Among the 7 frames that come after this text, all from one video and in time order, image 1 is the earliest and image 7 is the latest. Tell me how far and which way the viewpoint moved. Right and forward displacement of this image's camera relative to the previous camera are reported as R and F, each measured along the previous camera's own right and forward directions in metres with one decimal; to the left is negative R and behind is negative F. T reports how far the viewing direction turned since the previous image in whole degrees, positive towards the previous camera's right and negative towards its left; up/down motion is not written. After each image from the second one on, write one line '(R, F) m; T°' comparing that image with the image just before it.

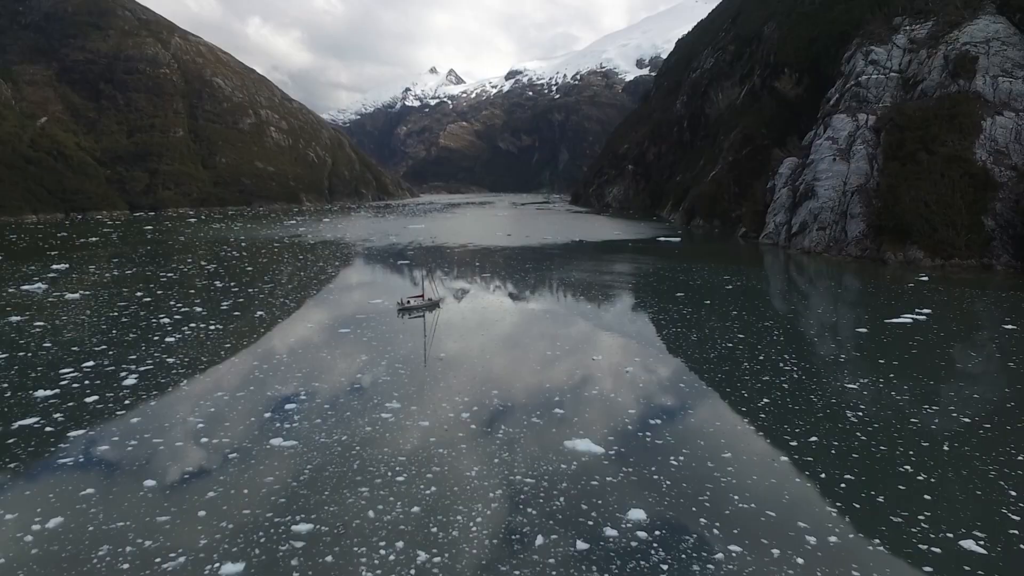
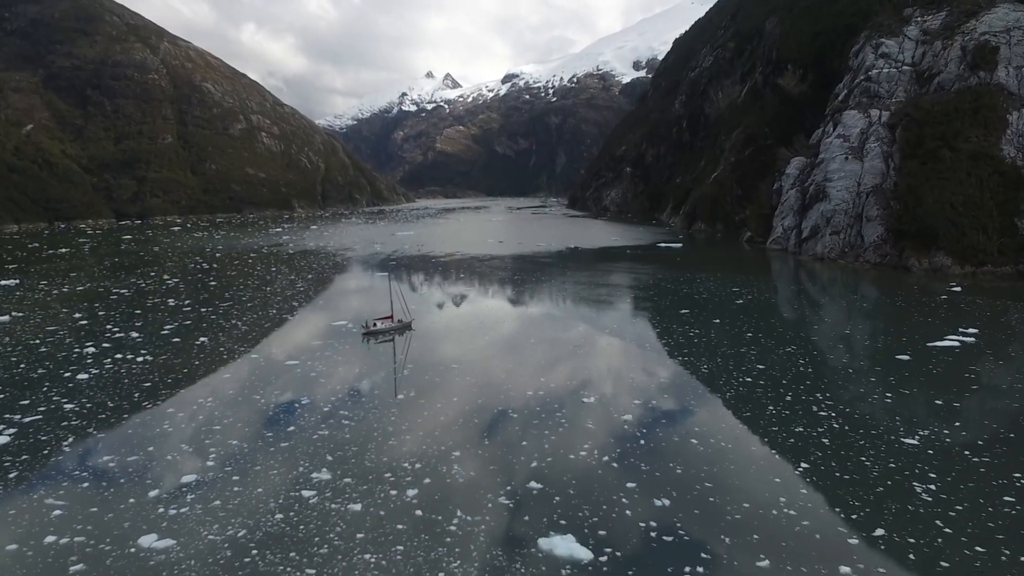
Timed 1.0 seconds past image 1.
(+0.6, +2.7) m; 0°
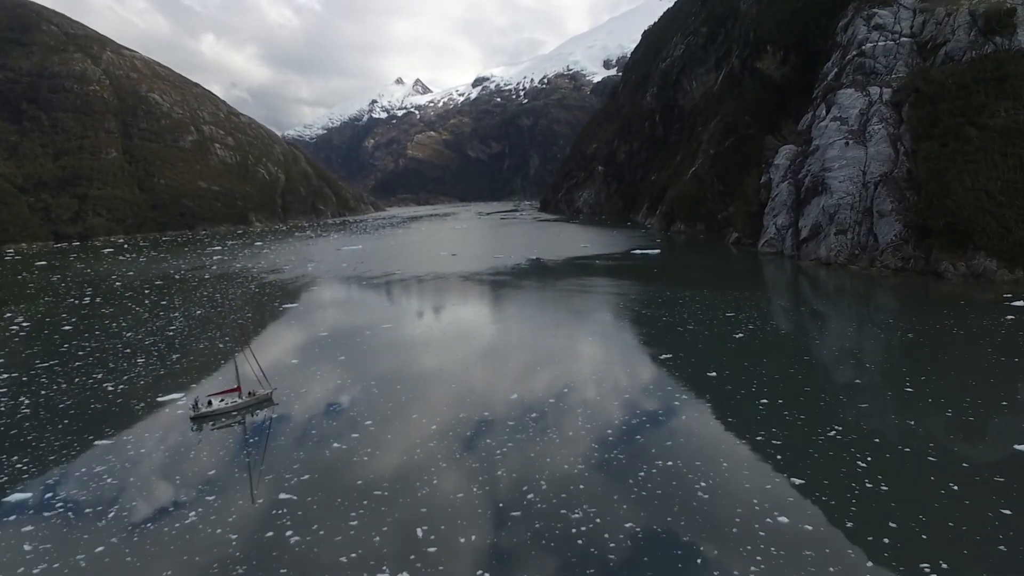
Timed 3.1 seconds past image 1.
(+1.7, +6.0) m; +2°
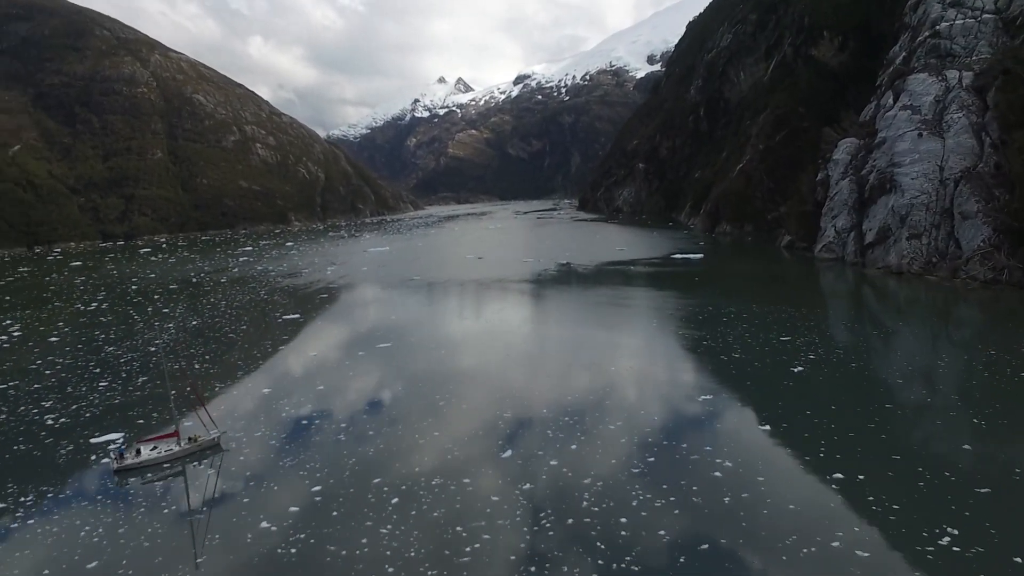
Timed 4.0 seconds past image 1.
(+0.8, +2.7) m; -4°
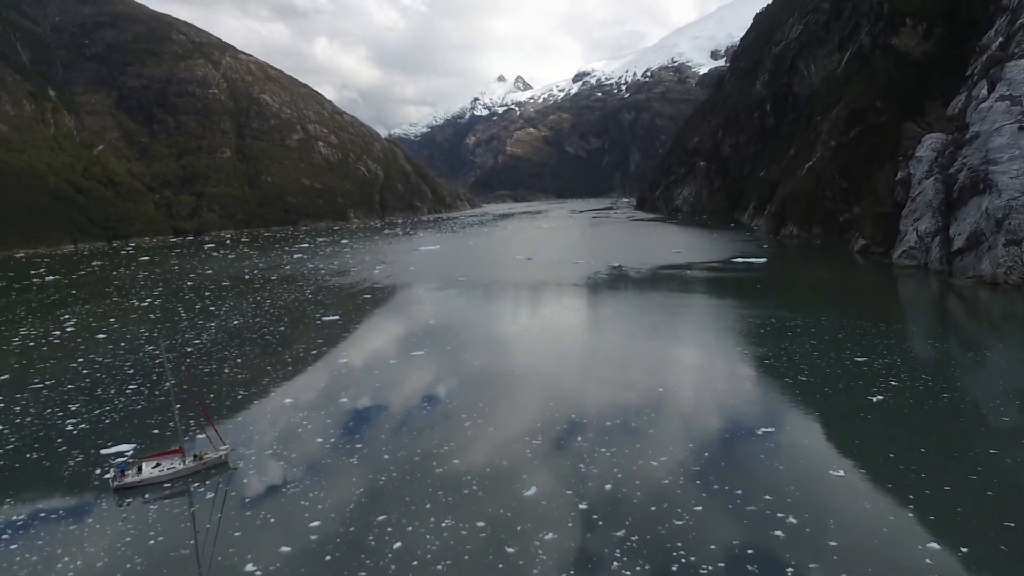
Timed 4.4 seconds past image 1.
(+0.4, +1.2) m; -5°
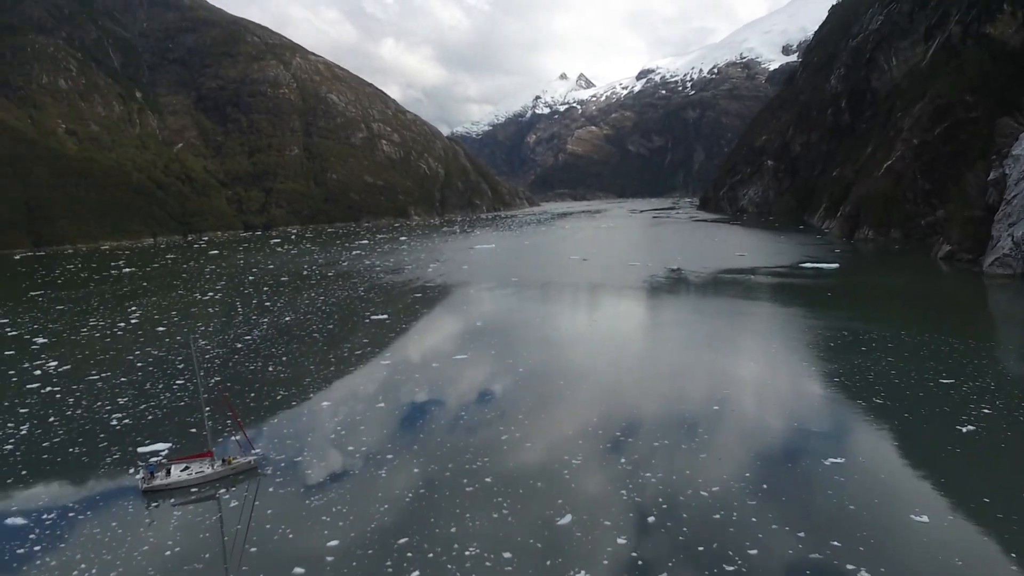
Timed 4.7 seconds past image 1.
(+0.3, +0.7) m; -5°
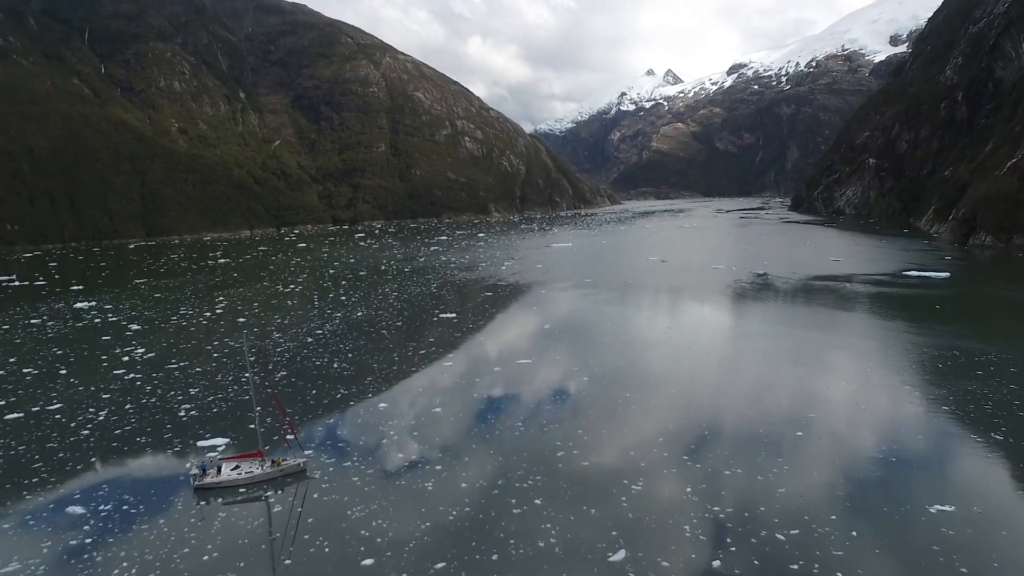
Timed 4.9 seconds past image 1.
(+0.3, +0.7) m; -7°
